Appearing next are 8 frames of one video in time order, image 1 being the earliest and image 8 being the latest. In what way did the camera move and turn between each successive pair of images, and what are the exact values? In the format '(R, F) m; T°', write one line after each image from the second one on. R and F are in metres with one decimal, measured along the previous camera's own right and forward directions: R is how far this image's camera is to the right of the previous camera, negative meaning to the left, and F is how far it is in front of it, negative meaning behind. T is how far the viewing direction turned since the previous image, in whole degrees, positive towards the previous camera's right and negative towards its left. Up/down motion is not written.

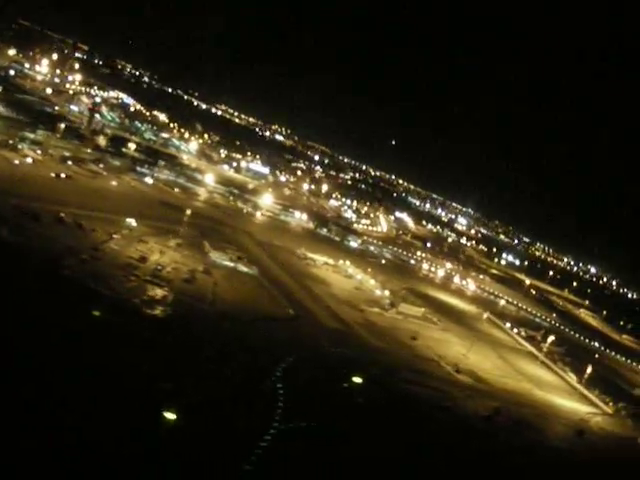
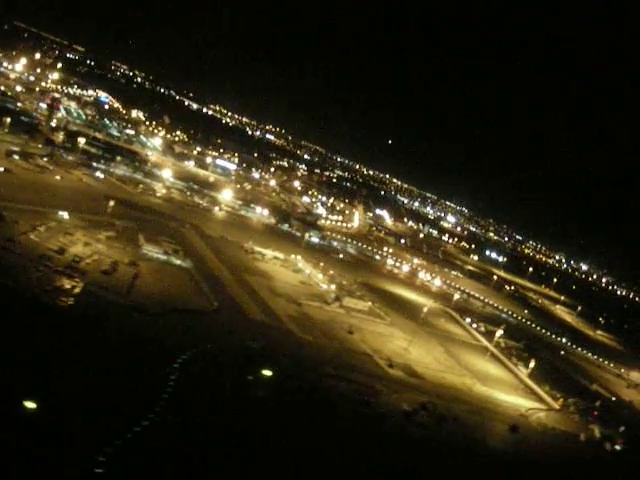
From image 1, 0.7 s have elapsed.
(+0.9, +0.4) m; -2°
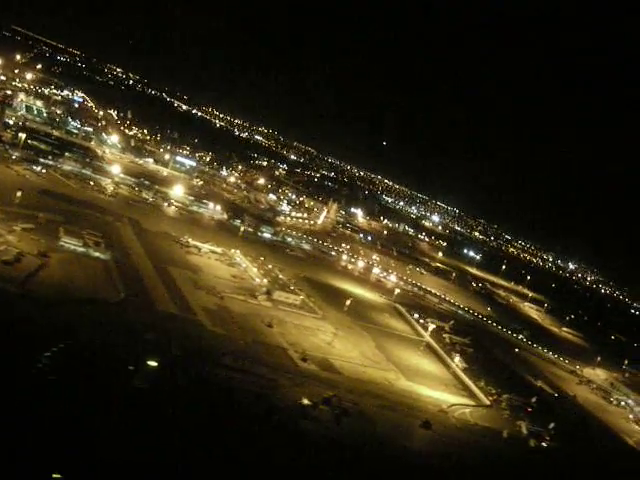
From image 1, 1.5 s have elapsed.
(+1.1, +0.4) m; -2°
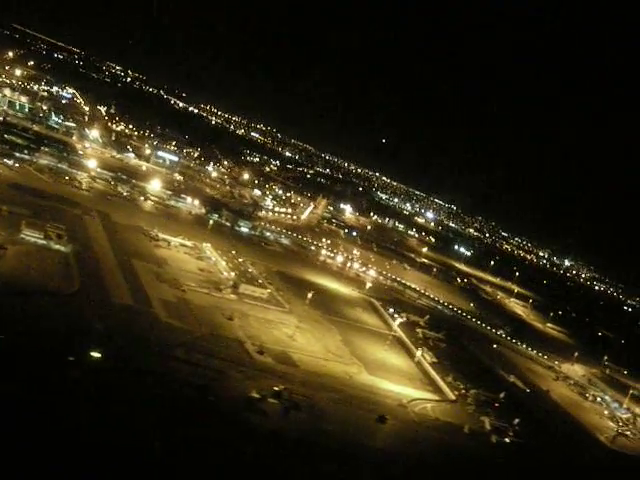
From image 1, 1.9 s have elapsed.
(+0.5, +0.2) m; -1°
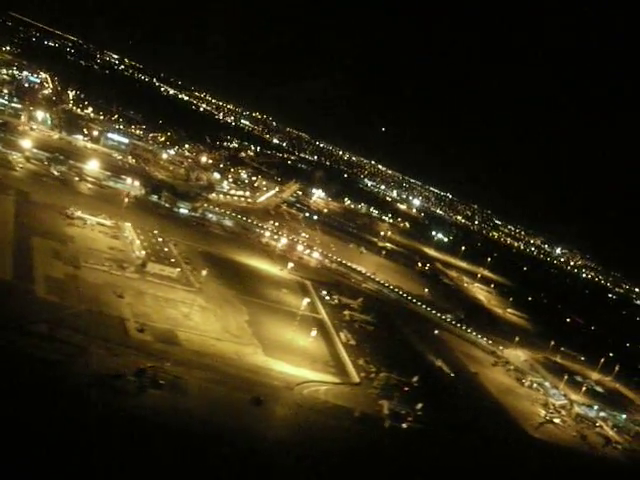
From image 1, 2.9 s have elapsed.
(+1.3, +0.7) m; -3°
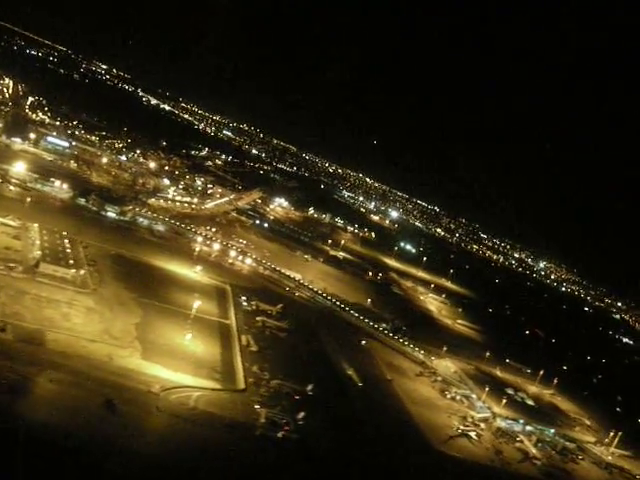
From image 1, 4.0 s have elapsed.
(+1.2, +0.7) m; -2°
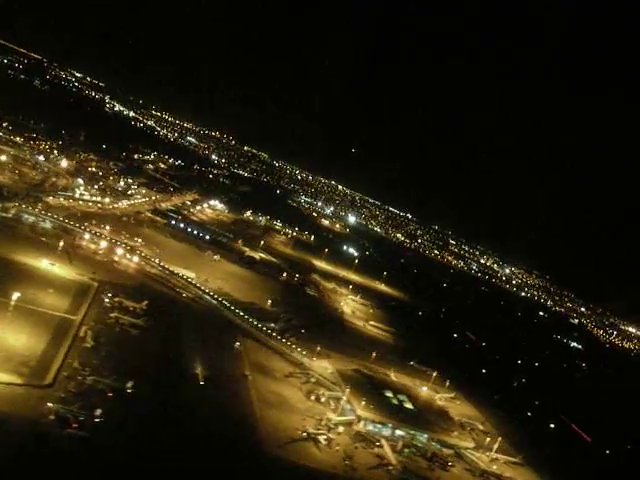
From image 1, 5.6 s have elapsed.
(+1.7, +0.9) m; -3°
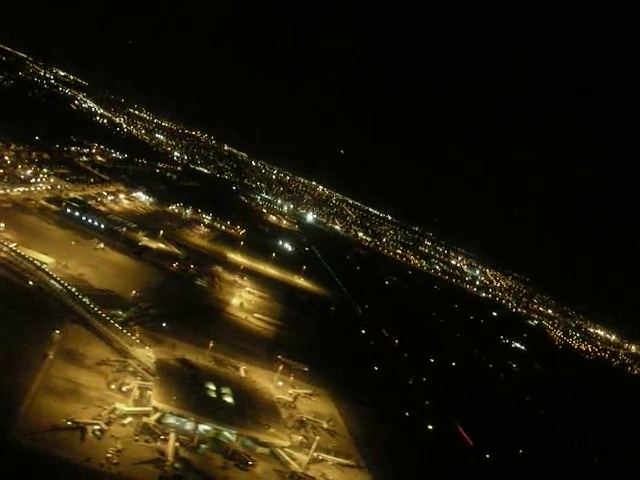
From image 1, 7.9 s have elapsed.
(+2.1, +1.3) m; -5°
